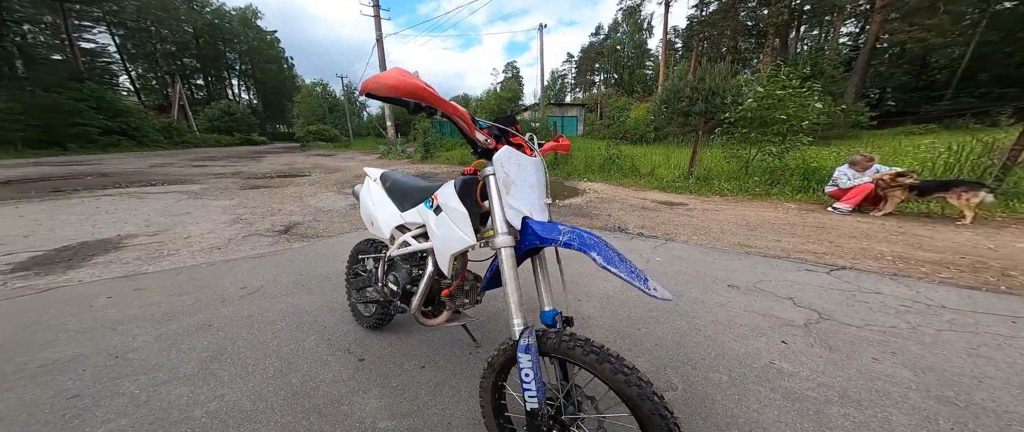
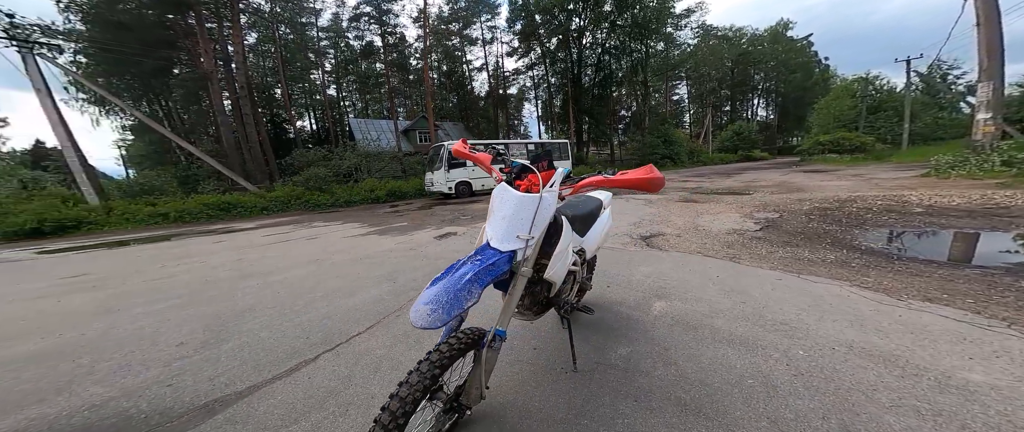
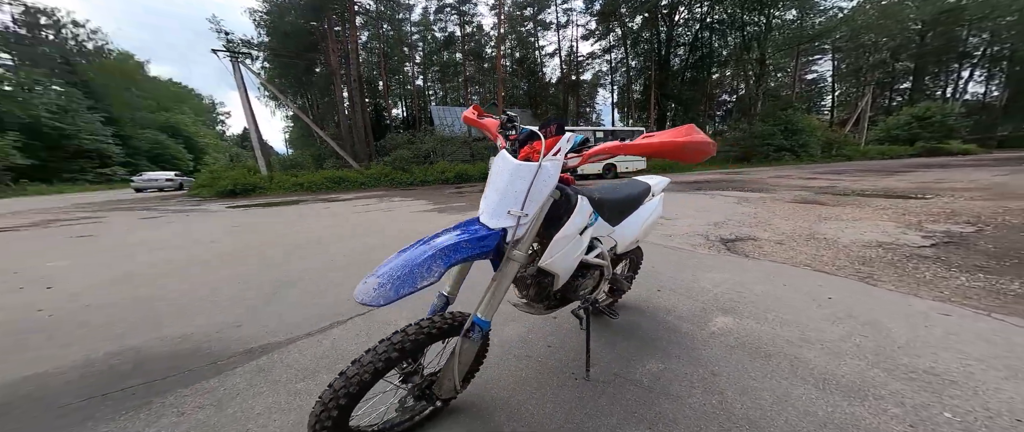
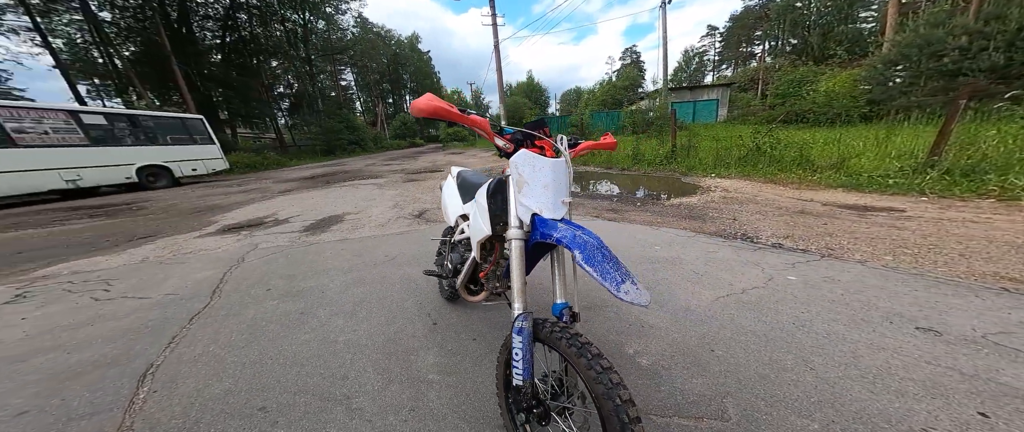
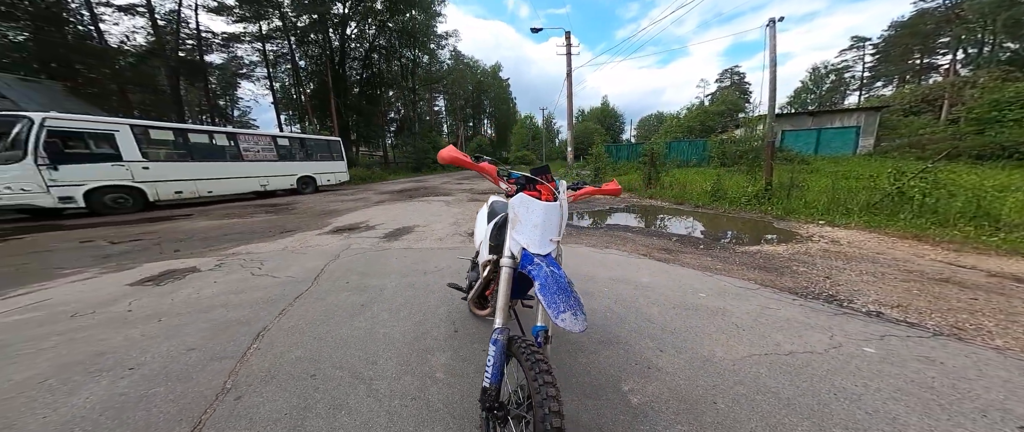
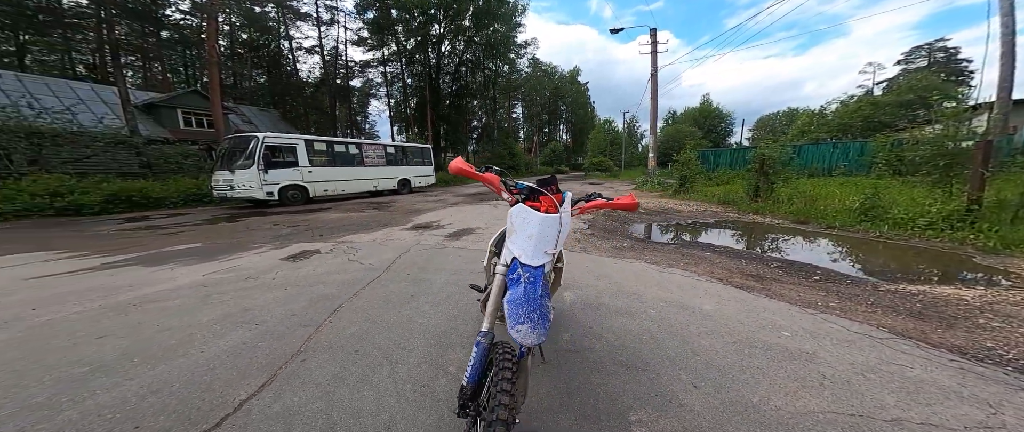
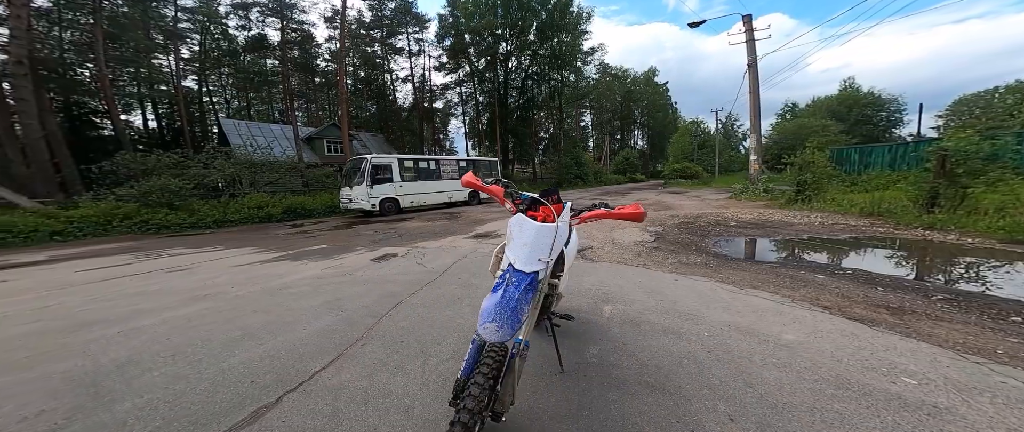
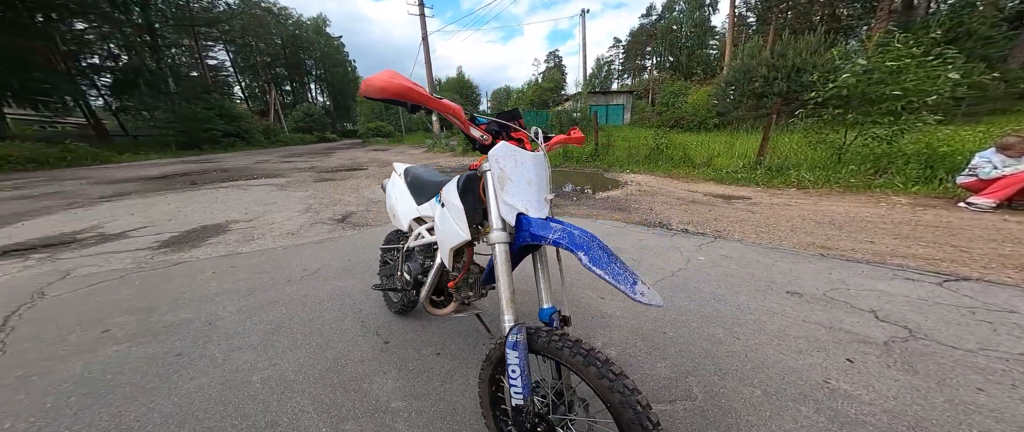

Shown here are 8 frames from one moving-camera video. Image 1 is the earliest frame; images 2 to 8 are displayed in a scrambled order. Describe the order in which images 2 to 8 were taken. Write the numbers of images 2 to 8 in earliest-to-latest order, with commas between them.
8, 4, 5, 6, 7, 2, 3
